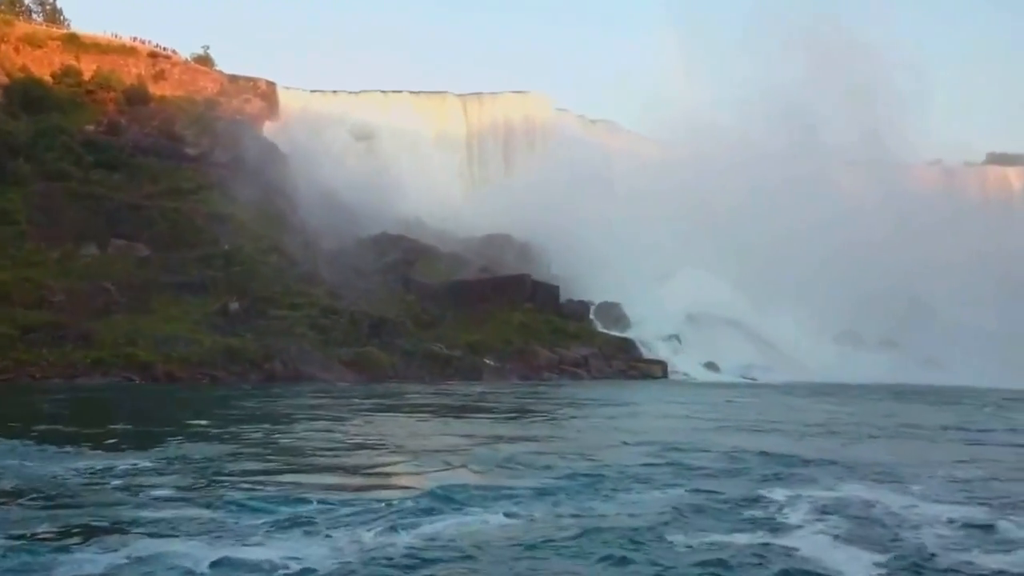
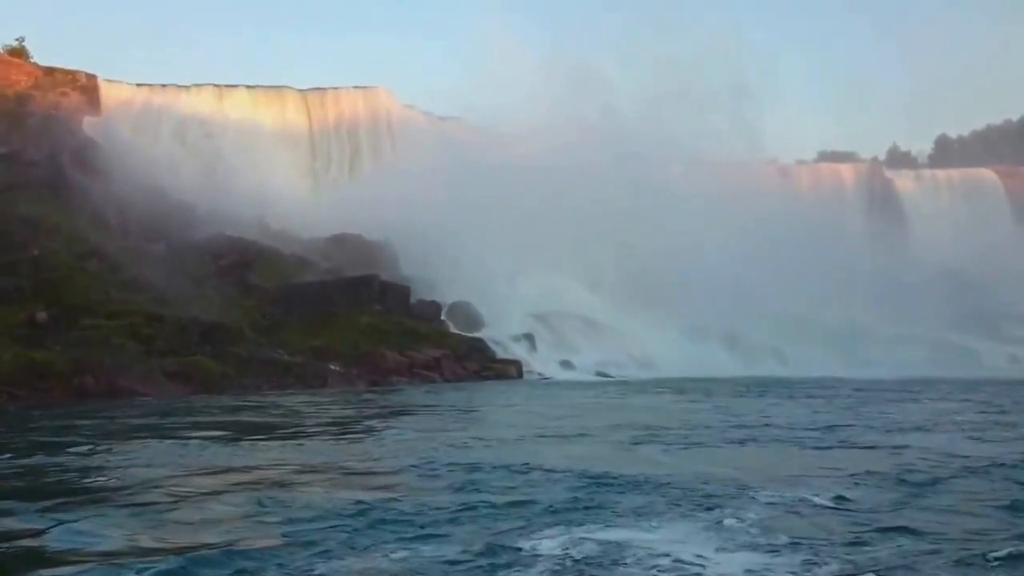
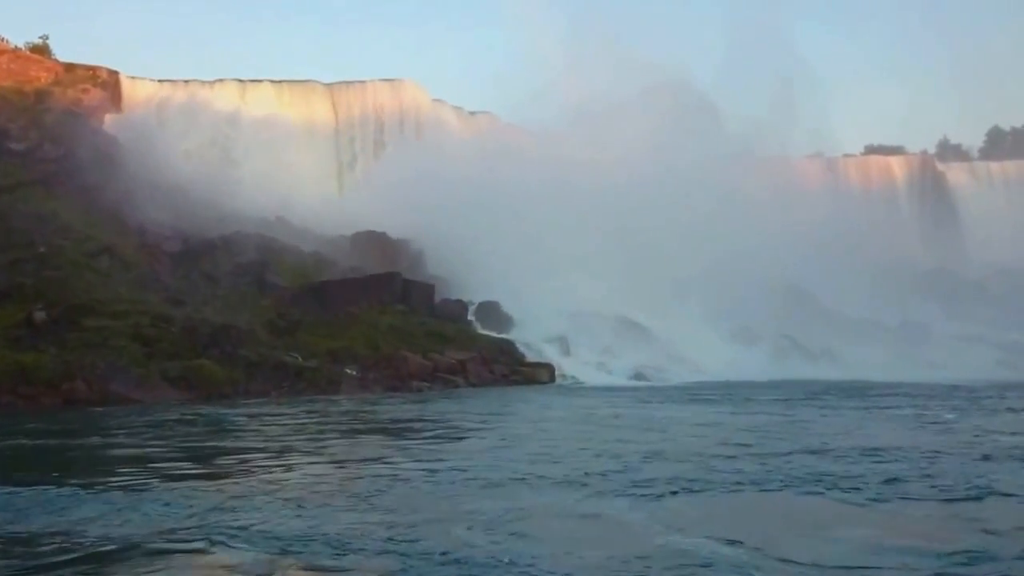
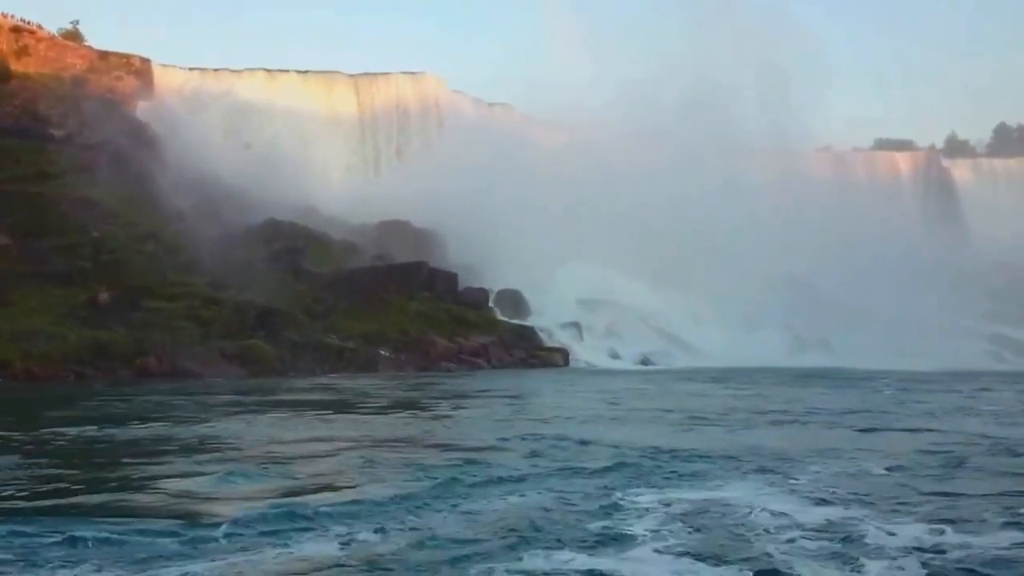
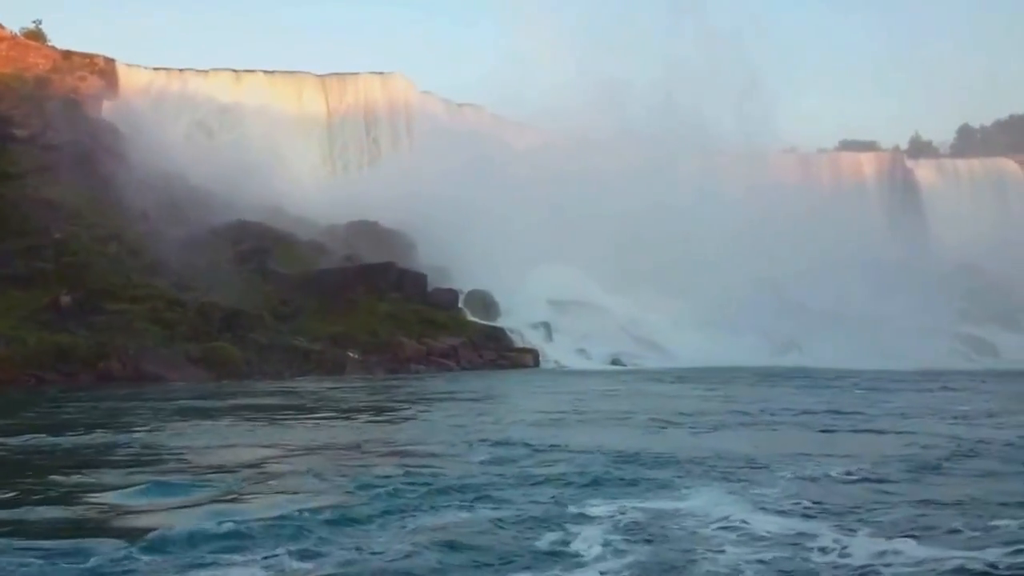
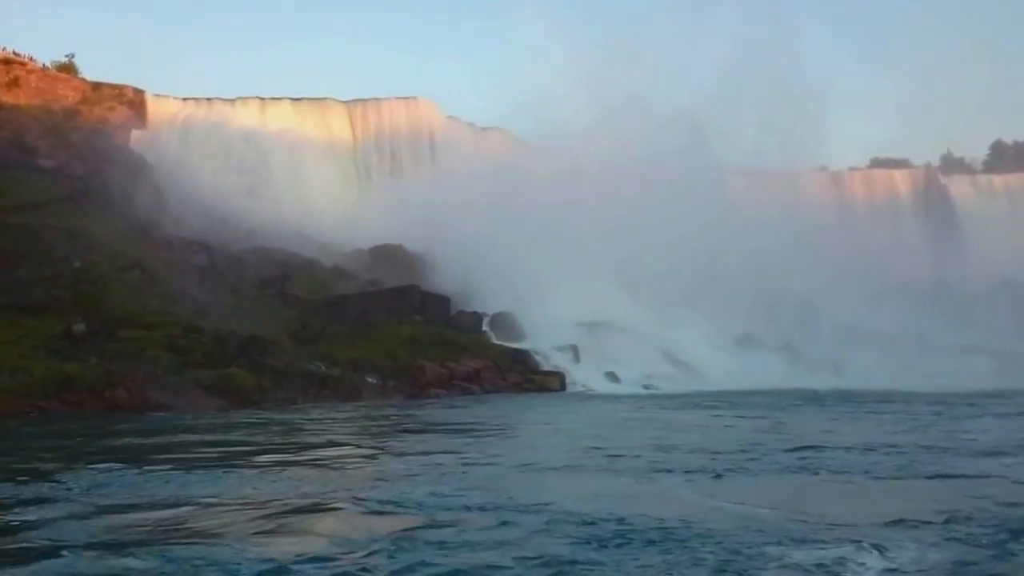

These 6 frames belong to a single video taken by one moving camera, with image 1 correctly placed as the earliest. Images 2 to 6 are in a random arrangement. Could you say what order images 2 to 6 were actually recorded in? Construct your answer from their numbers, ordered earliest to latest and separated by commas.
4, 5, 2, 6, 3
